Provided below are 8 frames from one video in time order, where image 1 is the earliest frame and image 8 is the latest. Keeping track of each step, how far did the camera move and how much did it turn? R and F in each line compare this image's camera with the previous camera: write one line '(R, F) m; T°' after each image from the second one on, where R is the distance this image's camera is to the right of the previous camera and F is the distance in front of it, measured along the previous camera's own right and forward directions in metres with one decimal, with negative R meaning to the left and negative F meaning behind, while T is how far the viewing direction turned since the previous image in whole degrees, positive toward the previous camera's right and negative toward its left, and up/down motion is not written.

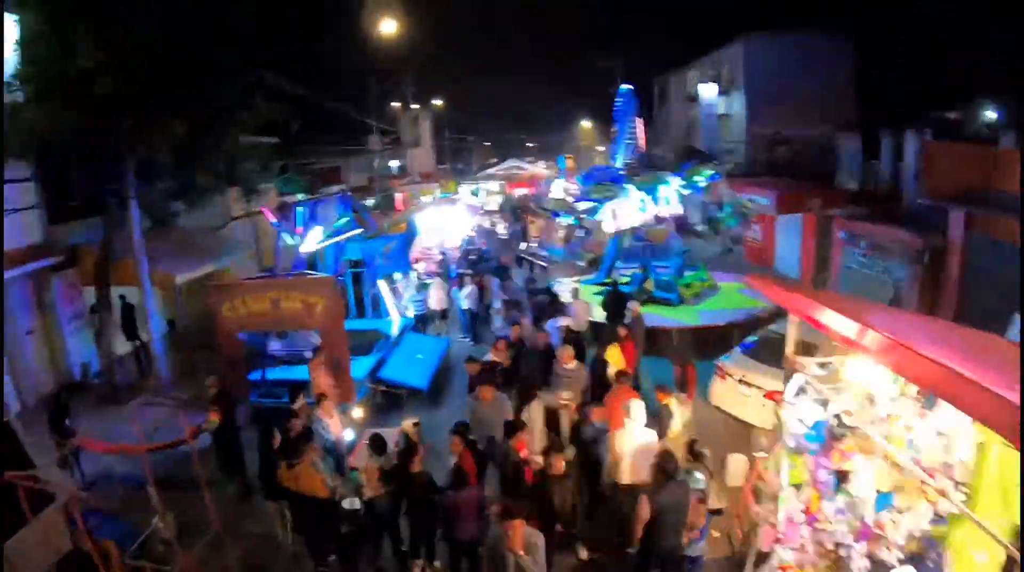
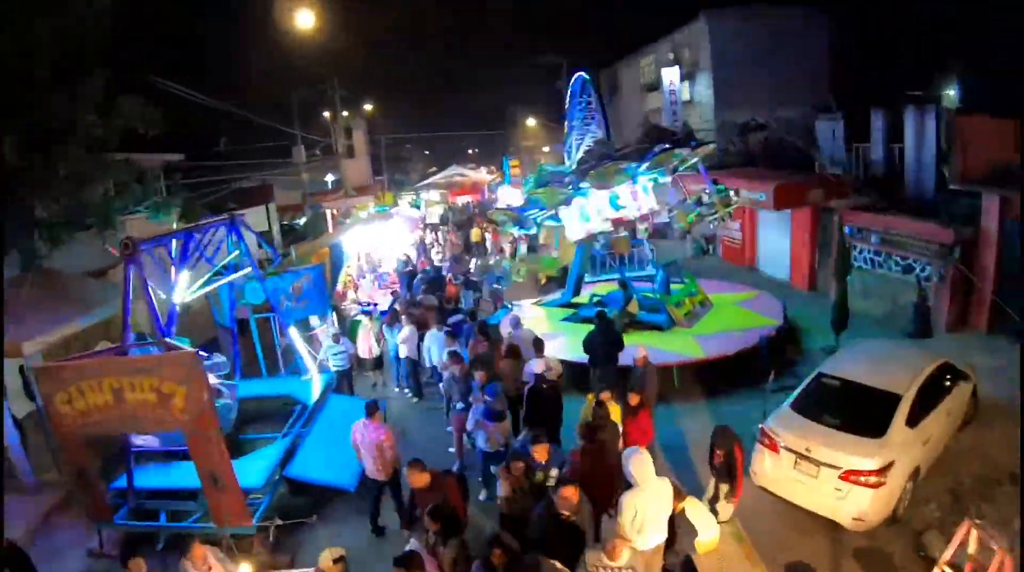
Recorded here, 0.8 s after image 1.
(0.0, +2.6) m; +4°
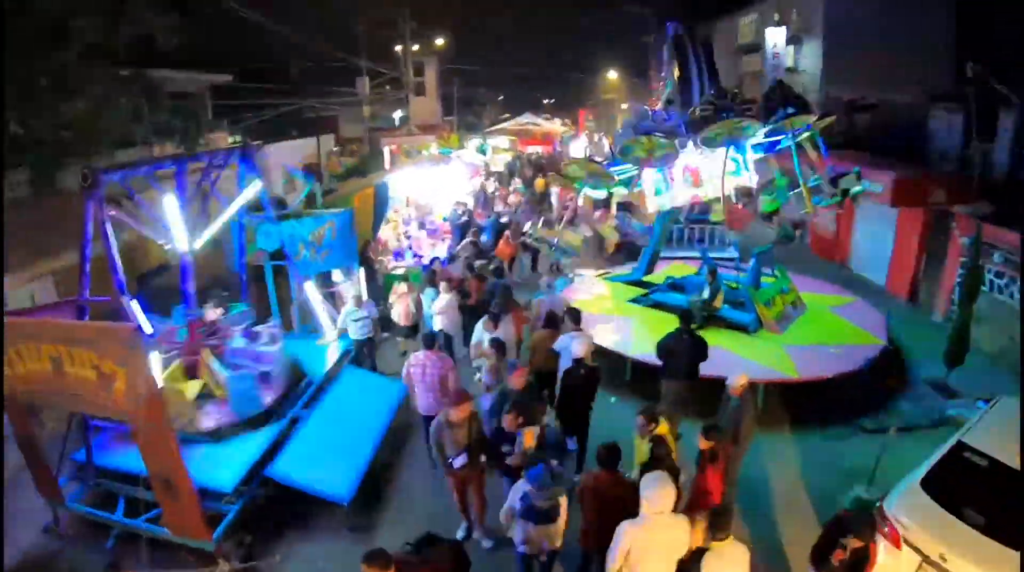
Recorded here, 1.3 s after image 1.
(+0.1, +1.3) m; -5°
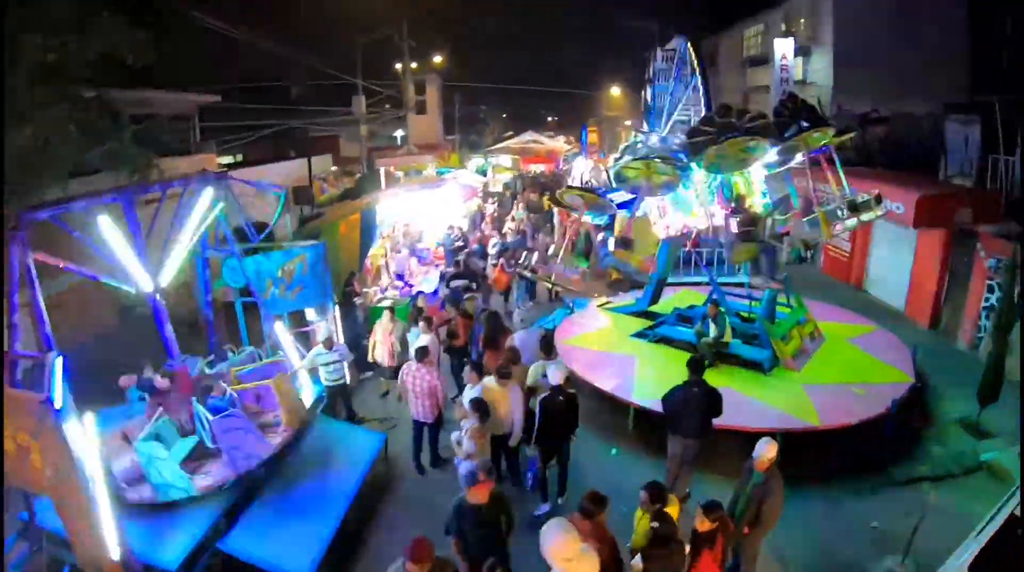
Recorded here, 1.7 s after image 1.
(+0.2, +0.7) m; -1°
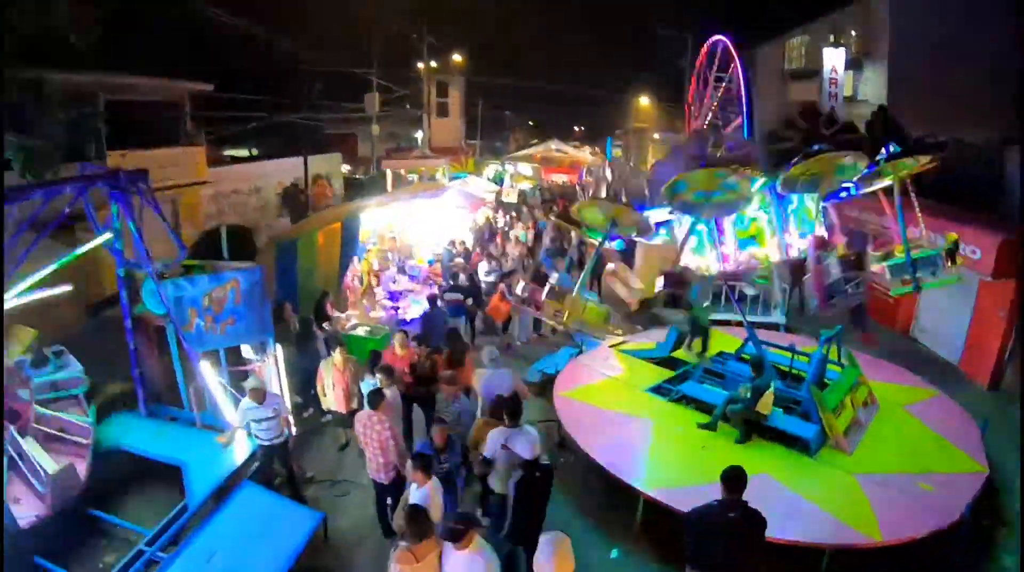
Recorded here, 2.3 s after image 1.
(+0.3, +1.5) m; -2°
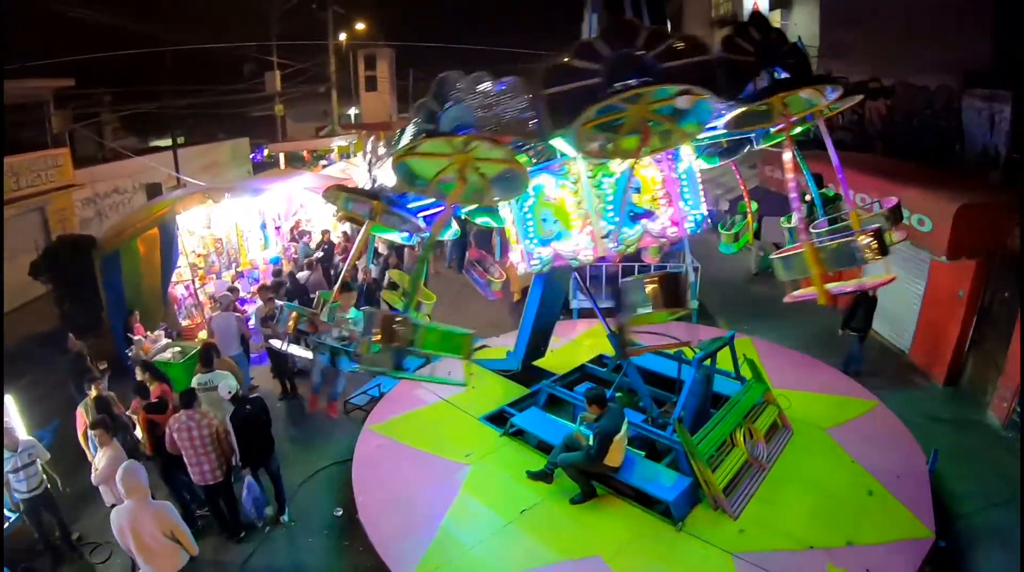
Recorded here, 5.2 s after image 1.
(+1.7, +2.1) m; +1°
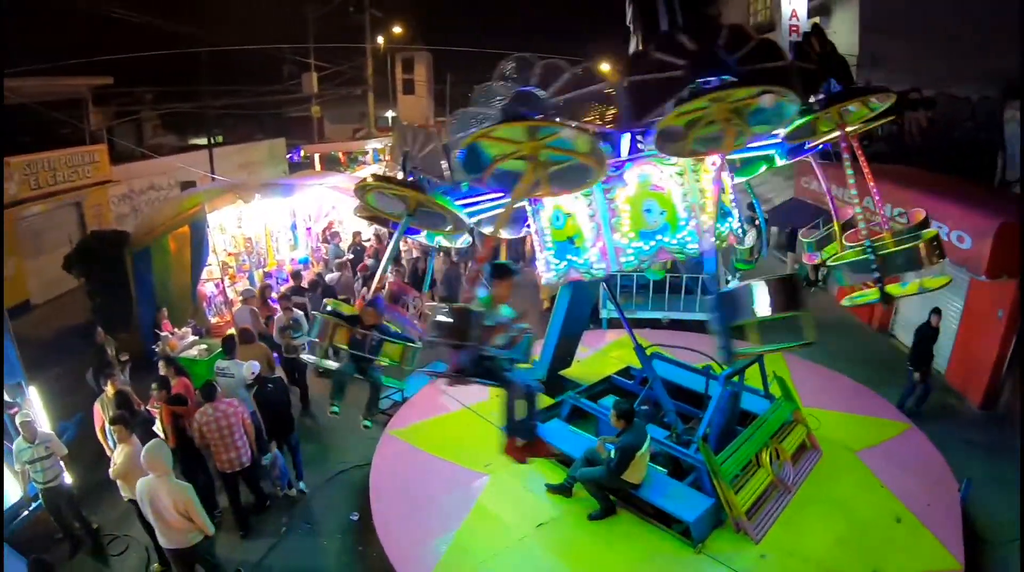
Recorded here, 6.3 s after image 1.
(+0.1, +0.1) m; -3°
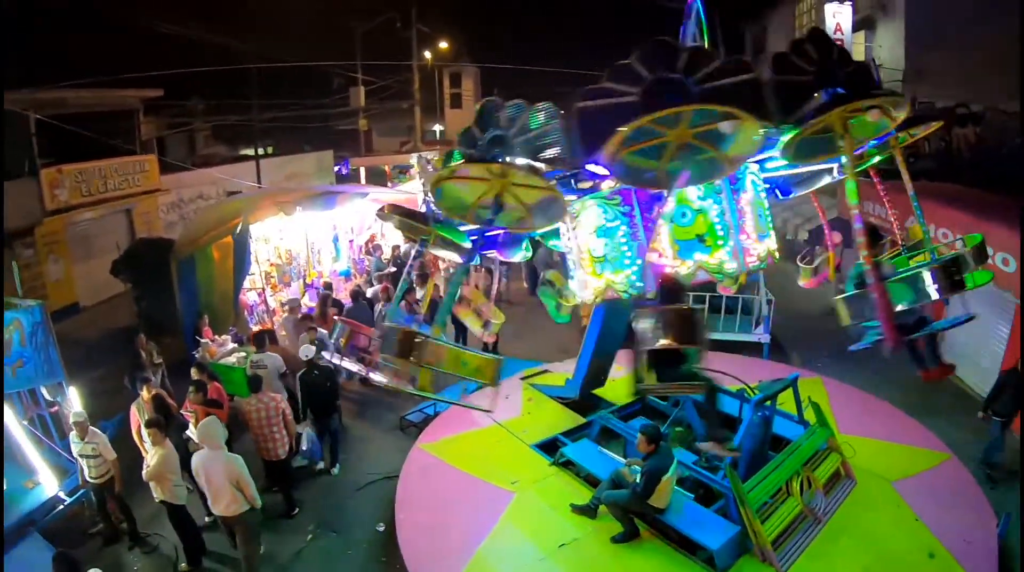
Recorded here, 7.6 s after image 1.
(+0.1, 0.0) m; -4°
